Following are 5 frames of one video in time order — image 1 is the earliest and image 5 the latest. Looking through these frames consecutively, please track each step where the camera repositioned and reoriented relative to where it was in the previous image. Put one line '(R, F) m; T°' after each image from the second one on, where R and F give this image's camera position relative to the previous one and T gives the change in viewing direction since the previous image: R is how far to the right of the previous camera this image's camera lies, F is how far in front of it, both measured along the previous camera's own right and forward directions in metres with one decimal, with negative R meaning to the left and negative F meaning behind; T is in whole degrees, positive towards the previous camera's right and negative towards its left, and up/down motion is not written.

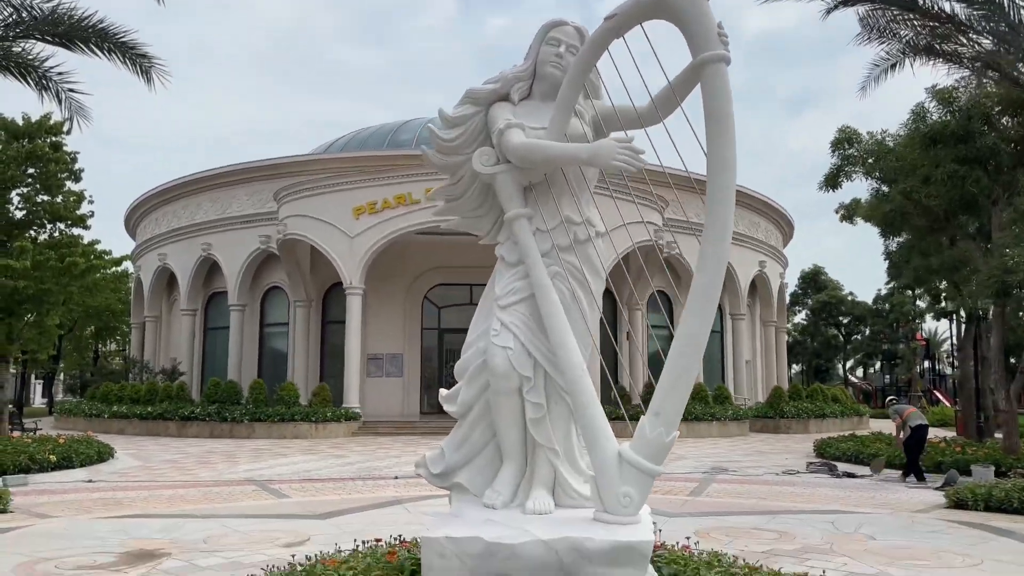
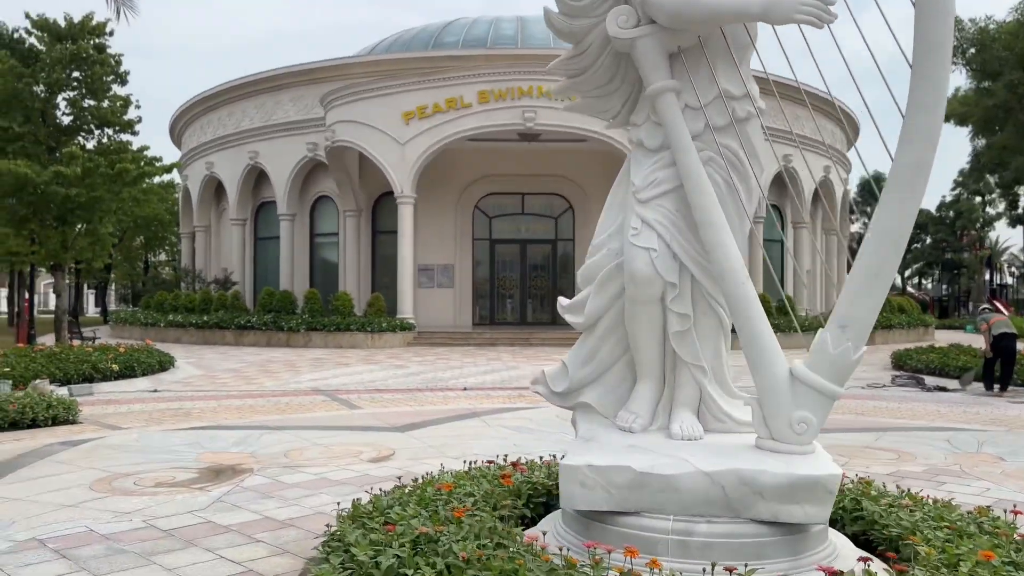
(-0.5, +0.6) m; -3°
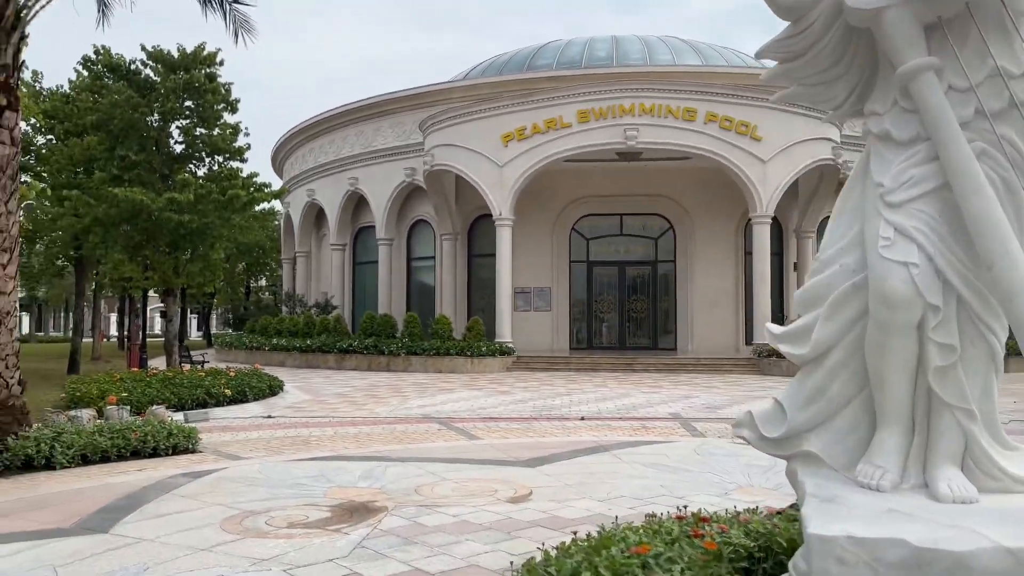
(-0.5, +0.5) m; -6°
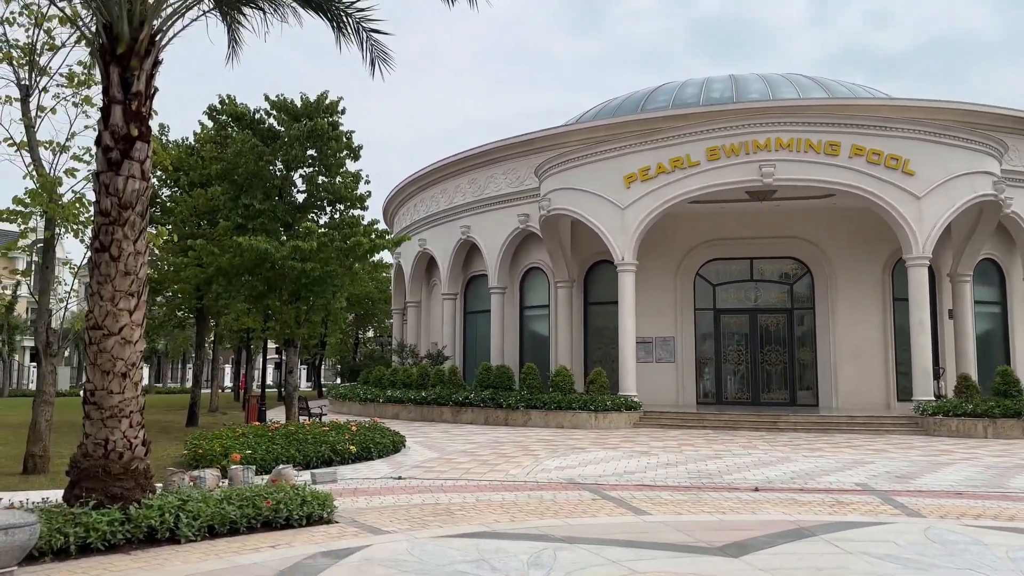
(-0.7, +1.1) m; -7°
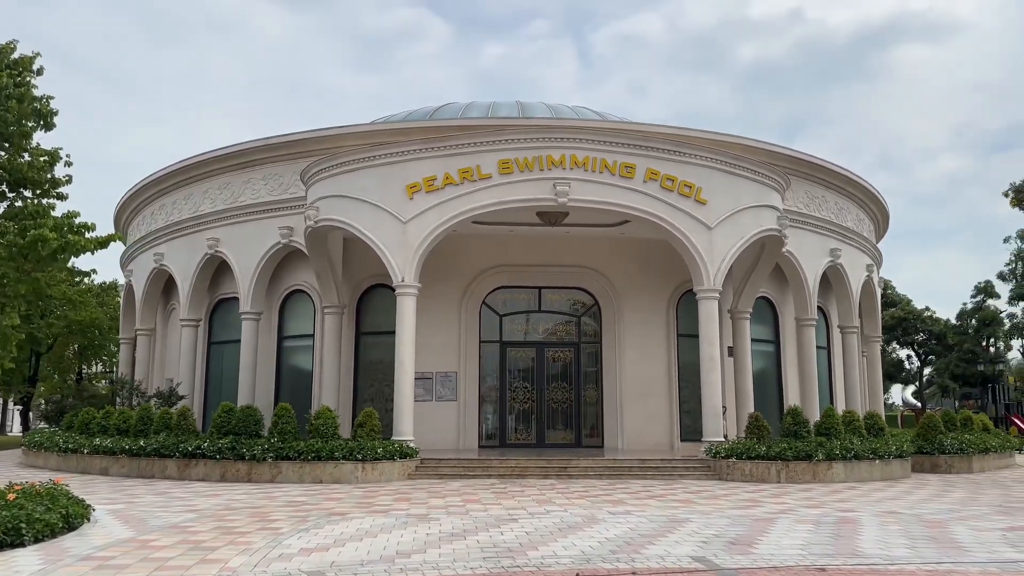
(+0.3, +2.7) m; +16°
